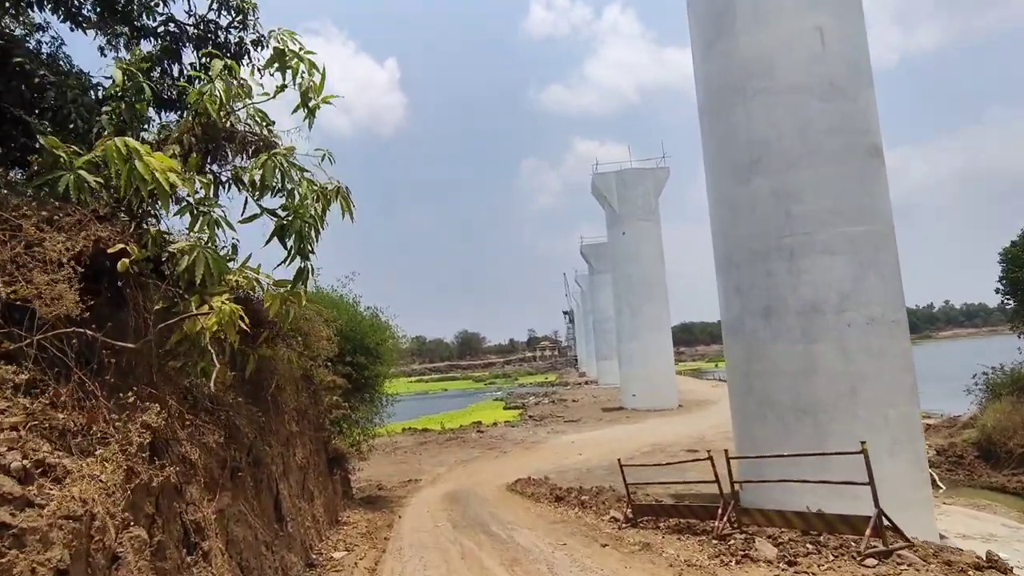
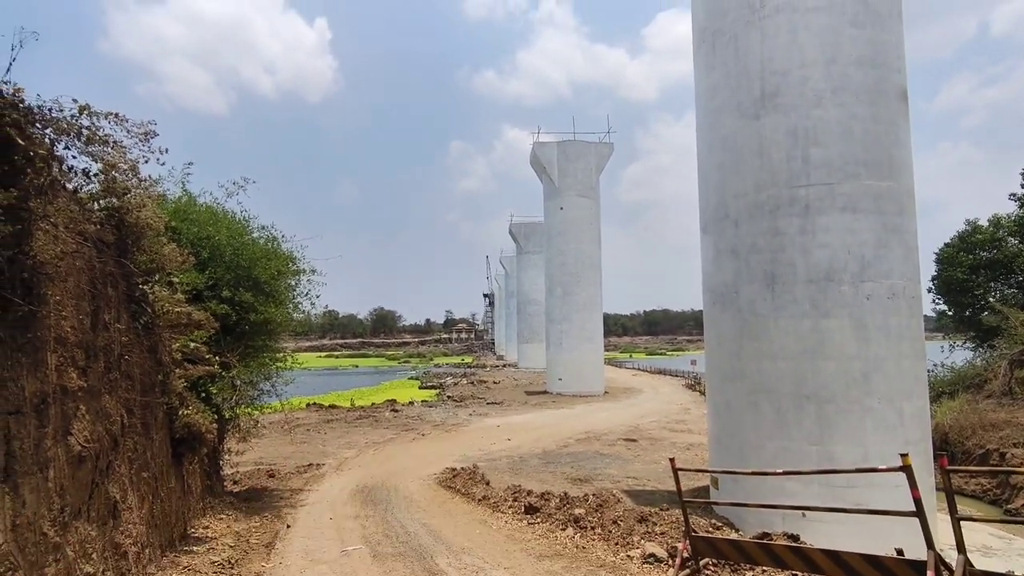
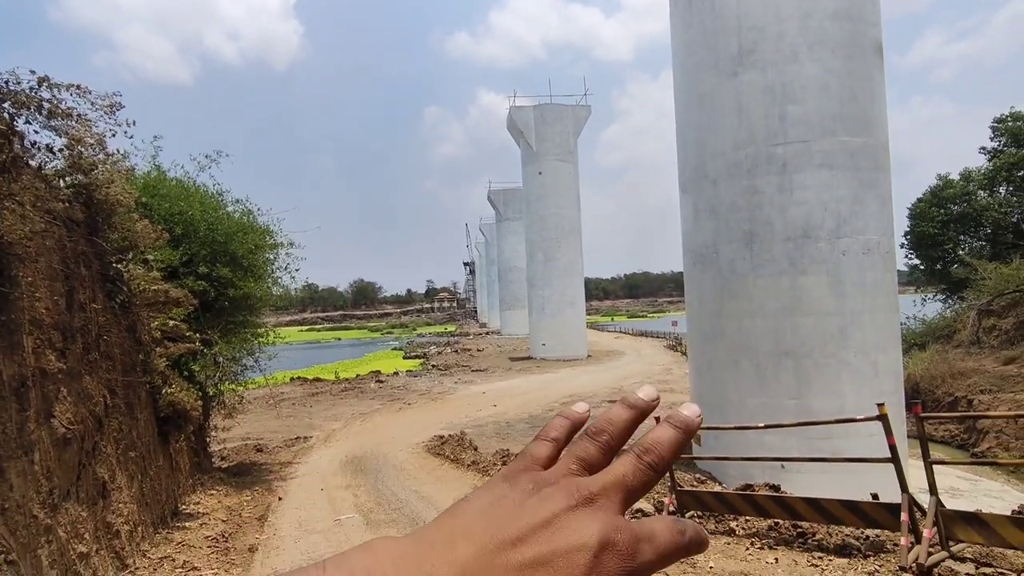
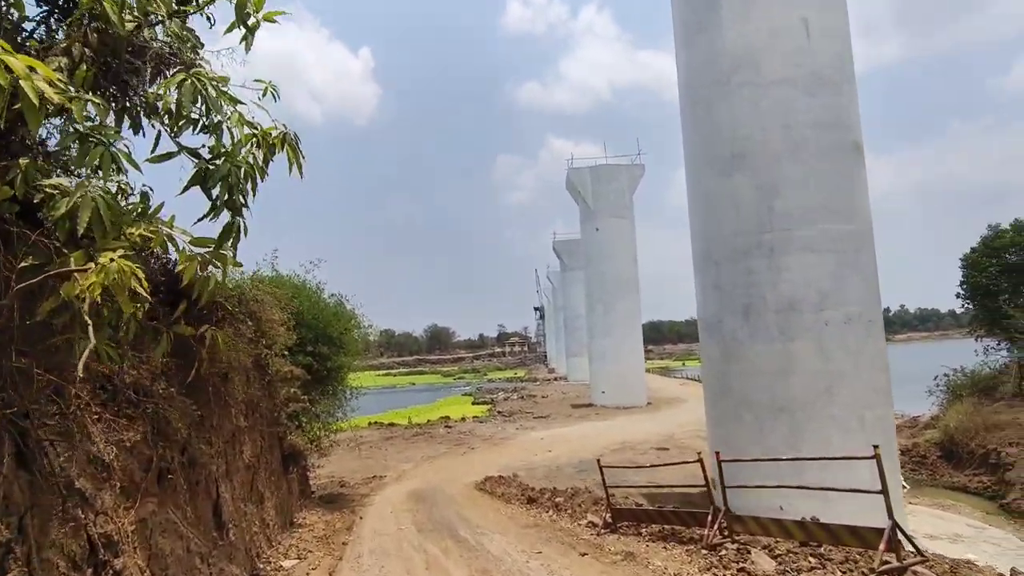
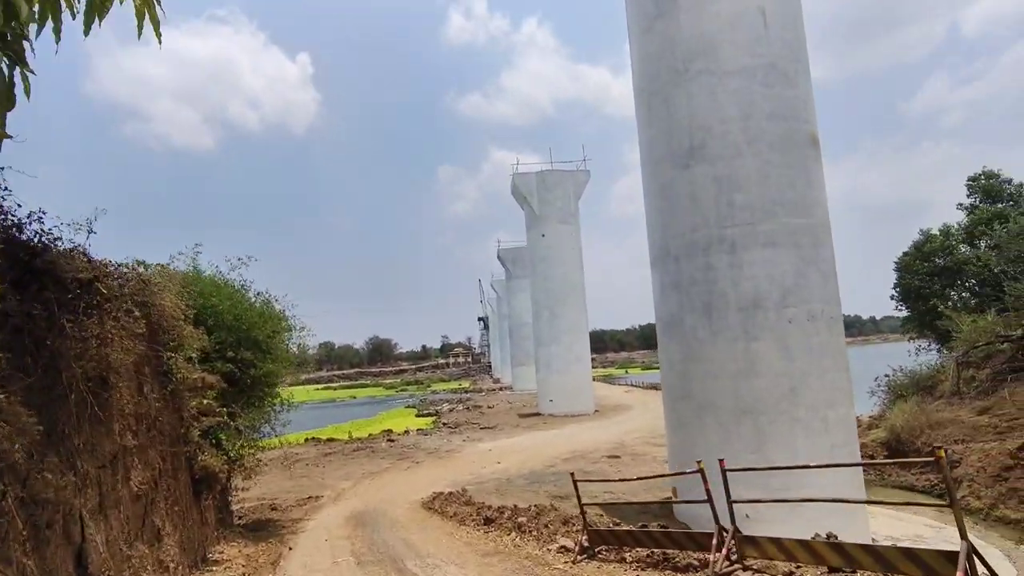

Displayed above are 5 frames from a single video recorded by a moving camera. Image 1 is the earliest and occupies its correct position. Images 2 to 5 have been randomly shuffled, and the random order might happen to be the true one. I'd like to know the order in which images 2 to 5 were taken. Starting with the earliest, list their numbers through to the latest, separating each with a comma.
4, 5, 3, 2
